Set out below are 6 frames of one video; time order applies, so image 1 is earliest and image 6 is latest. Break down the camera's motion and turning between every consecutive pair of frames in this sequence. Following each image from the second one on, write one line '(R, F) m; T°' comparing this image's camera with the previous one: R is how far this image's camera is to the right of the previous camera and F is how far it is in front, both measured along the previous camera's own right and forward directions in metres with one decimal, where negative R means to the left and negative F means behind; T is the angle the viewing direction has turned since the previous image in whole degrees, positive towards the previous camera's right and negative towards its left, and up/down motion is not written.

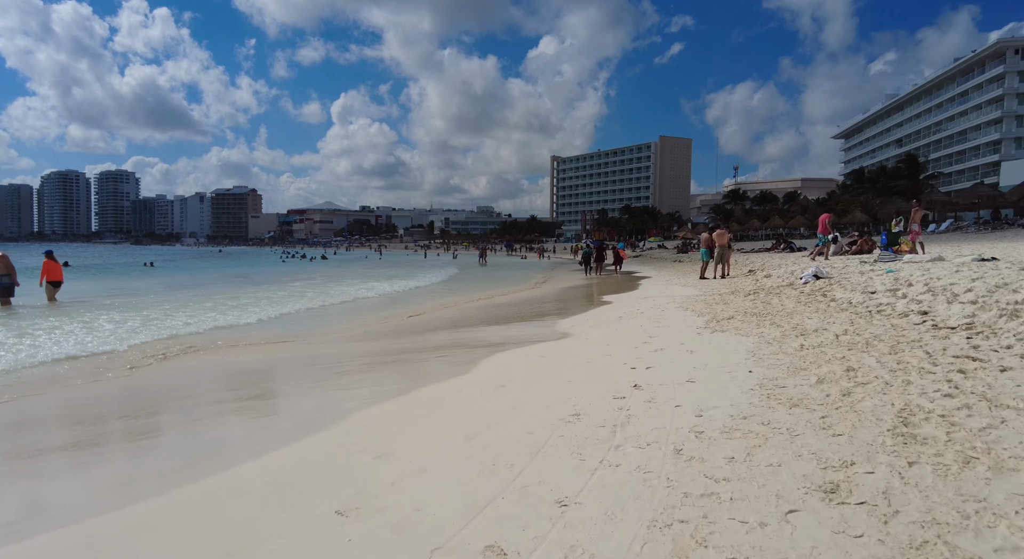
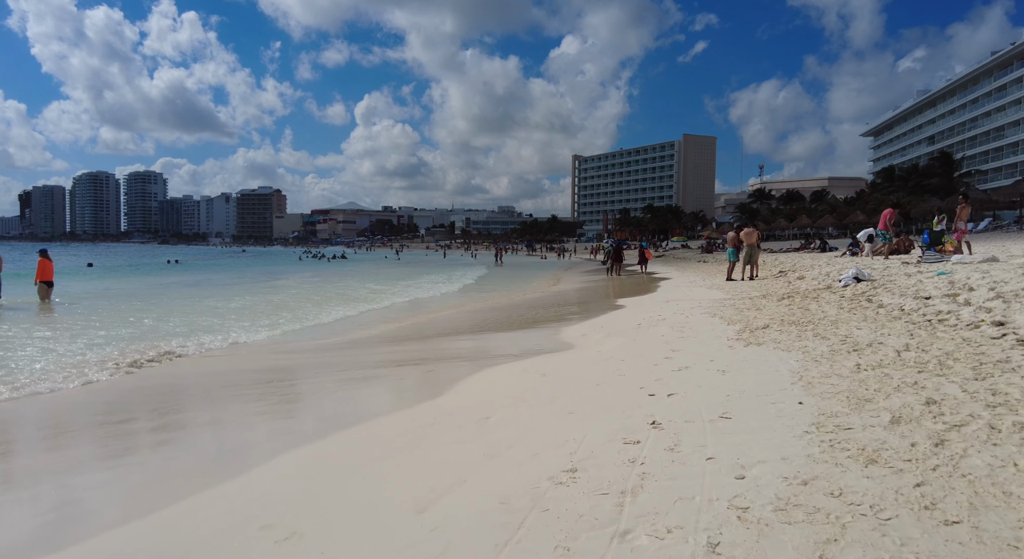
(+0.2, +1.0) m; -2°
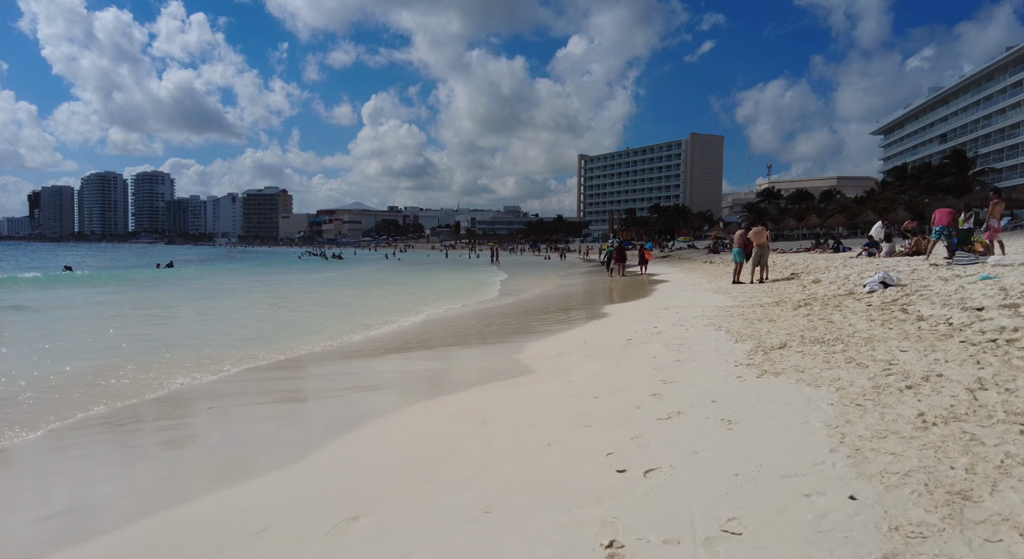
(+0.5, +1.5) m; -1°
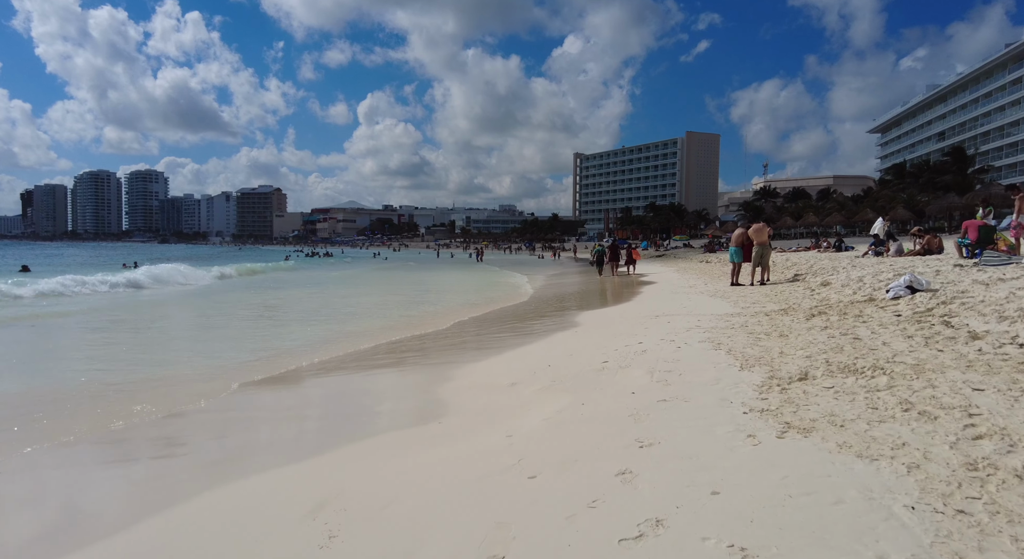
(+0.5, +1.7) m; 0°
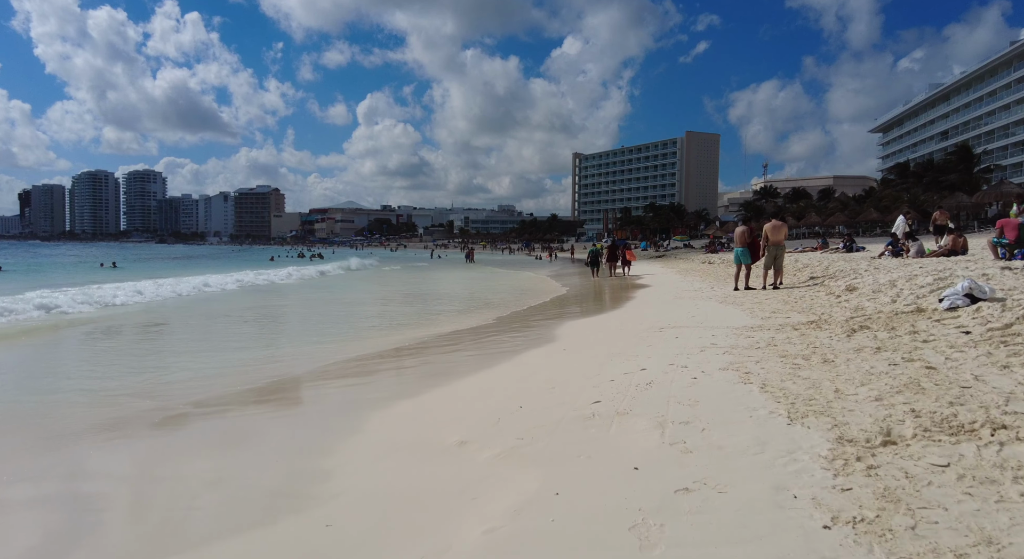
(+0.3, +1.7) m; 0°
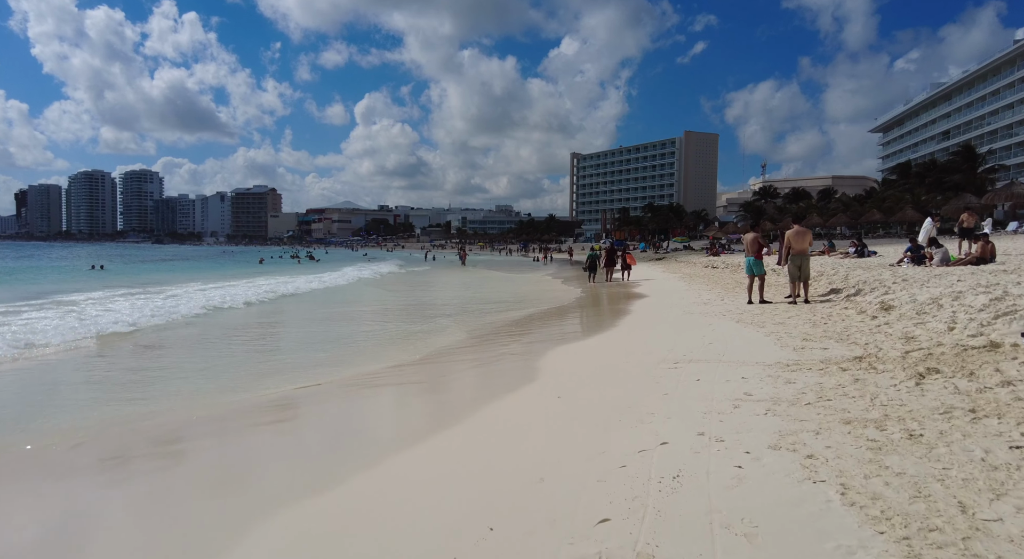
(+0.2, +1.5) m; 0°
